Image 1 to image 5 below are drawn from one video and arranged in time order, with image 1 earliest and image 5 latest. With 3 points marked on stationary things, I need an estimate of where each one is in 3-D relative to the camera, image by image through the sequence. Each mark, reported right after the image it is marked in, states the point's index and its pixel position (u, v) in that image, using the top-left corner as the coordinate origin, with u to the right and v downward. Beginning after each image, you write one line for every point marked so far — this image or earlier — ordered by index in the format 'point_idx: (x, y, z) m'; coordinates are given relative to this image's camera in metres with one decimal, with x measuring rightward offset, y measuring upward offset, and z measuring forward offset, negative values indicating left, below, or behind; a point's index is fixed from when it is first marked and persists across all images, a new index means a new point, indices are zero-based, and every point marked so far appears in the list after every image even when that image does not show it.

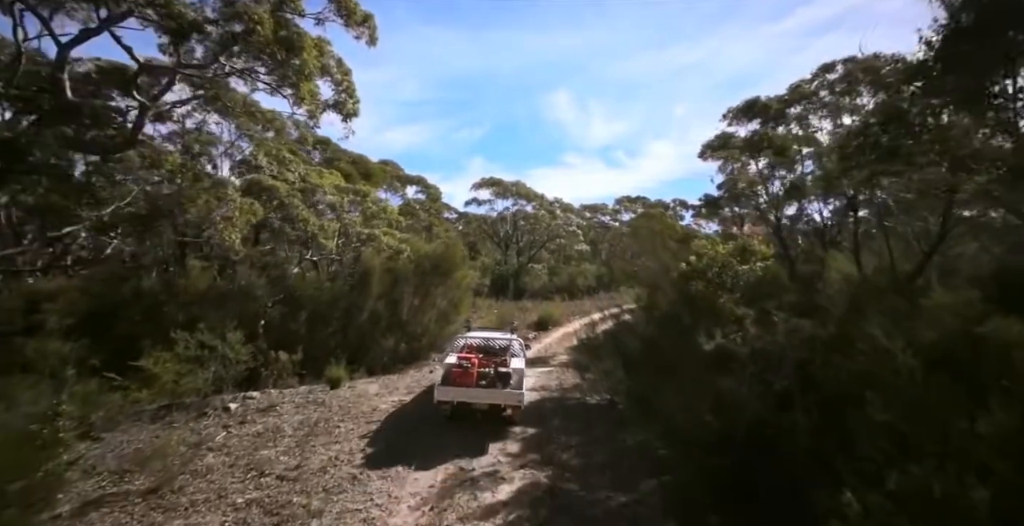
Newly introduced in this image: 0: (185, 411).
0: (-5.8, -2.6, +10.8) m
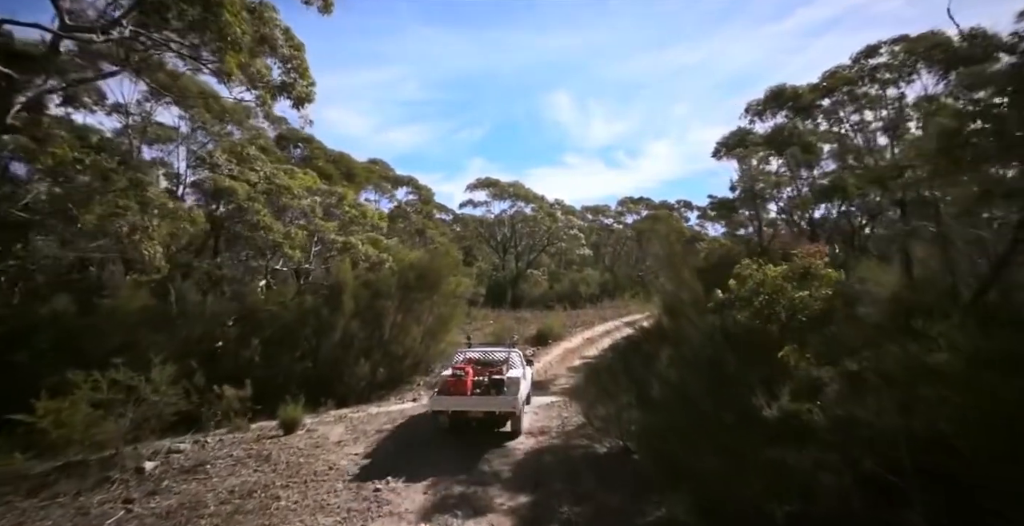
0: (-5.9, -2.9, +8.4) m
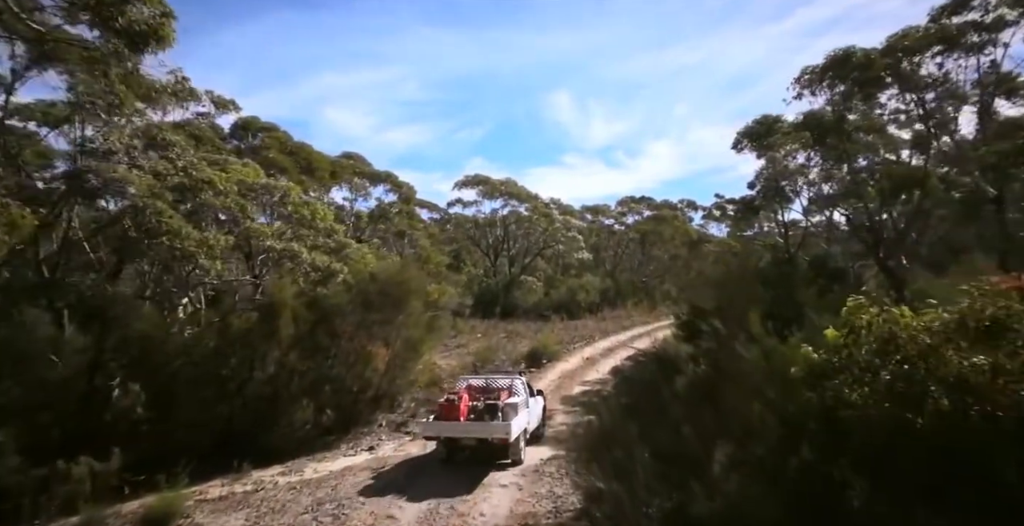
0: (-6.3, -3.2, +4.9) m
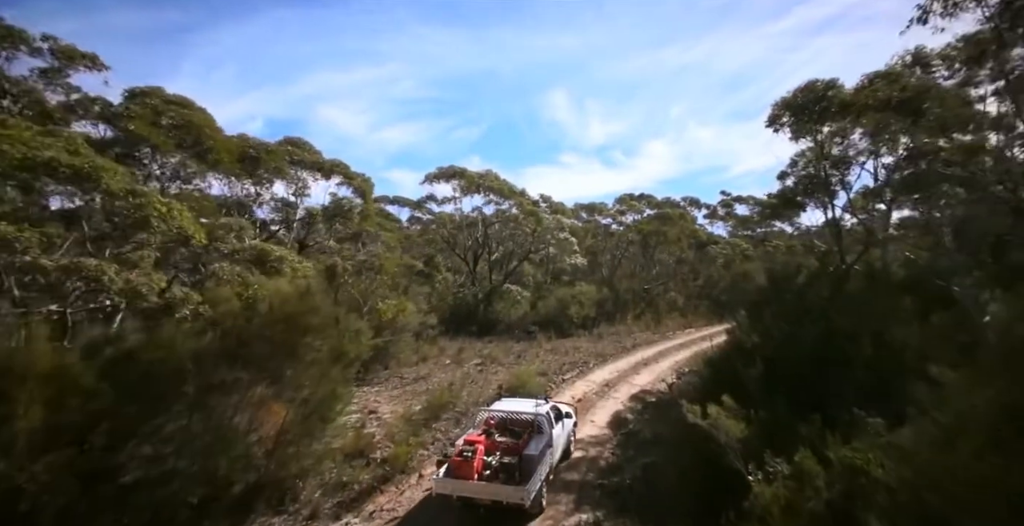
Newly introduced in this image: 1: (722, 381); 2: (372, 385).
0: (-7.1, -3.6, -0.5) m
1: (+4.3, -2.5, +12.7) m
2: (-4.5, -4.0, +19.9) m
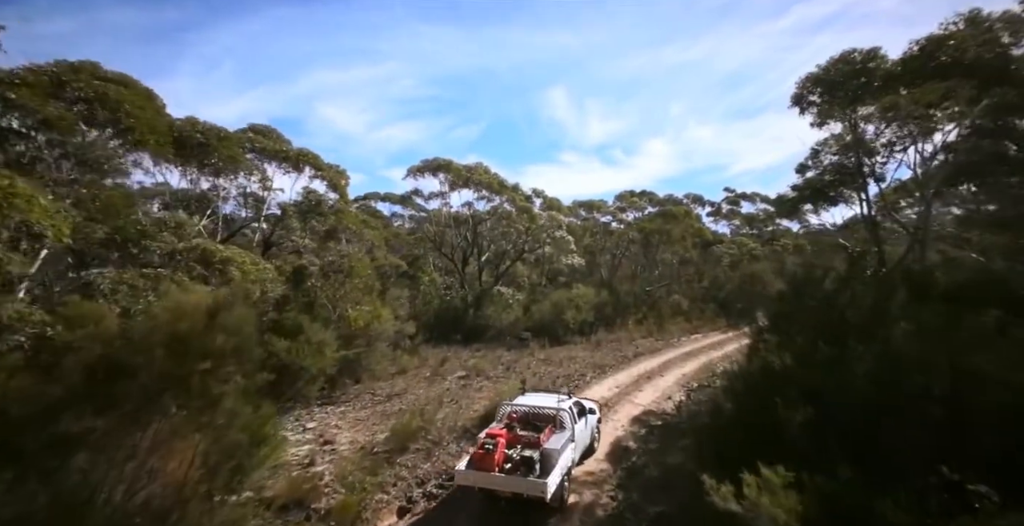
0: (-7.5, -3.7, -3.1) m
1: (+3.9, -2.5, +10.2) m
2: (-5.0, -4.0, +17.4) m
